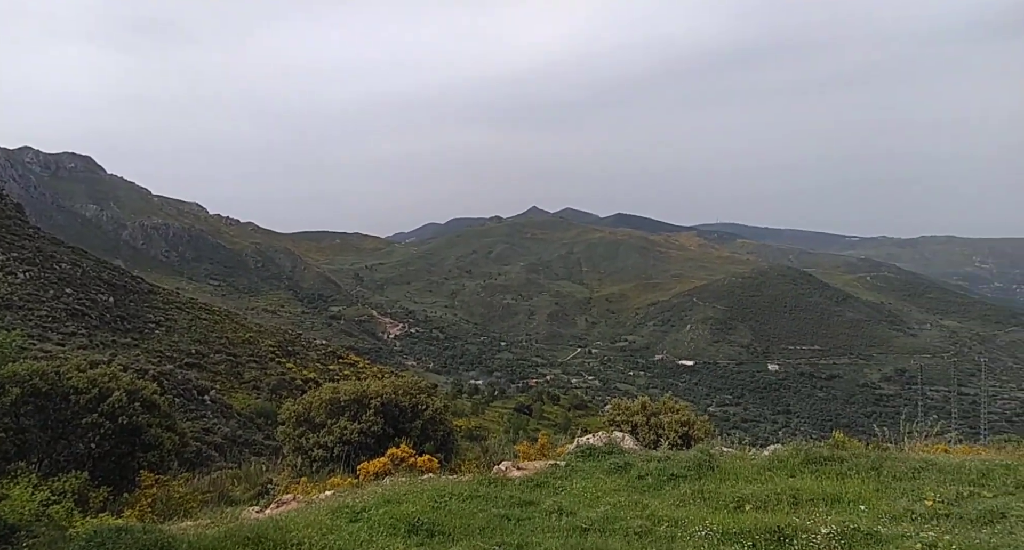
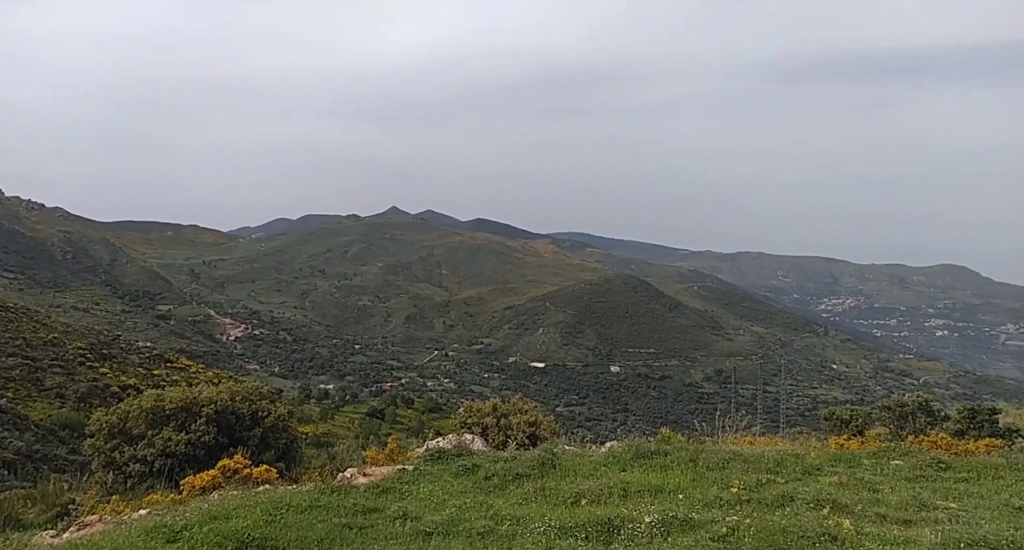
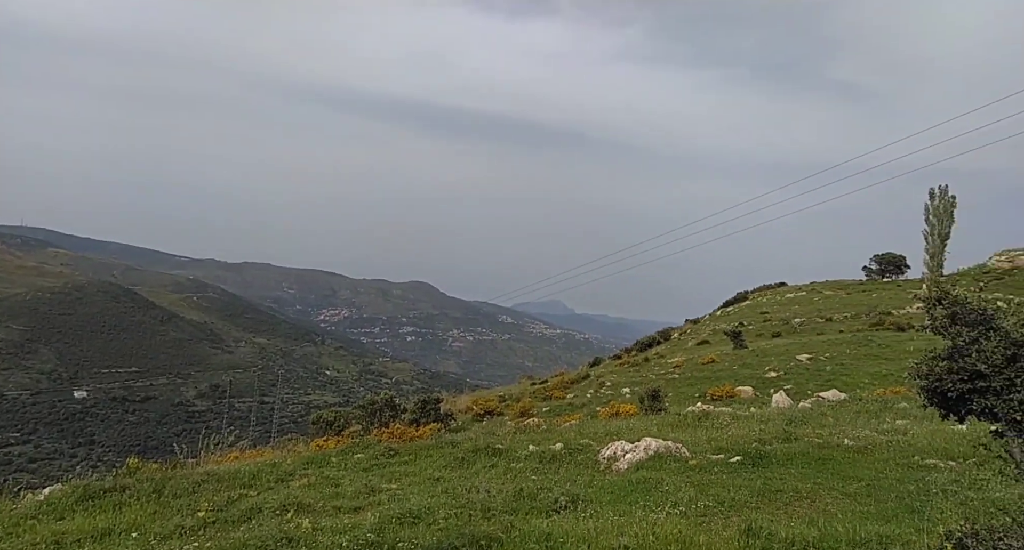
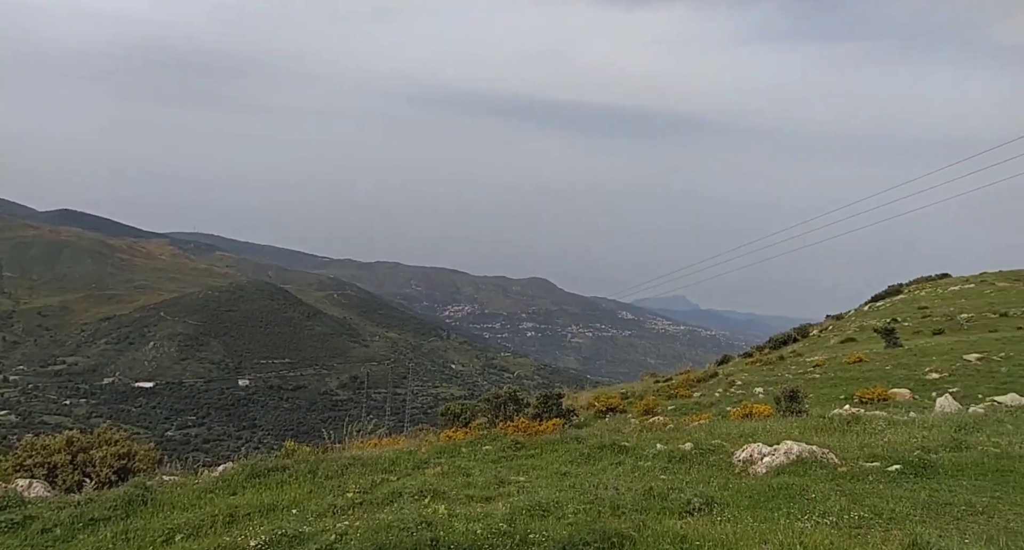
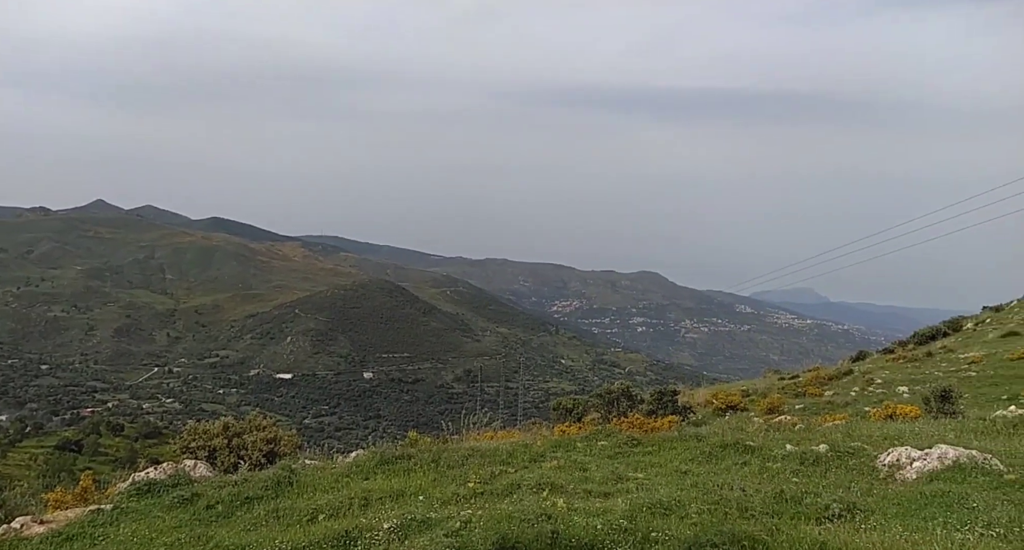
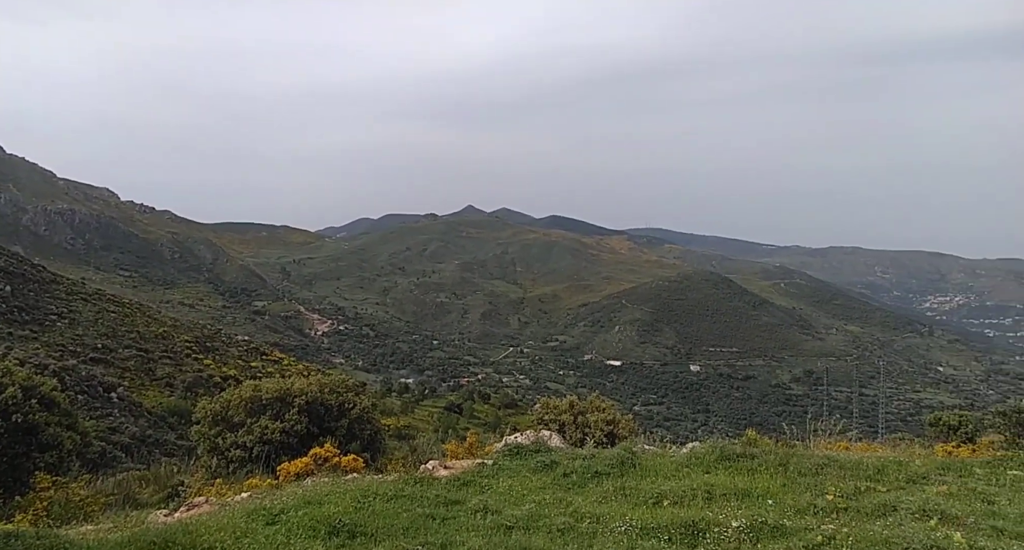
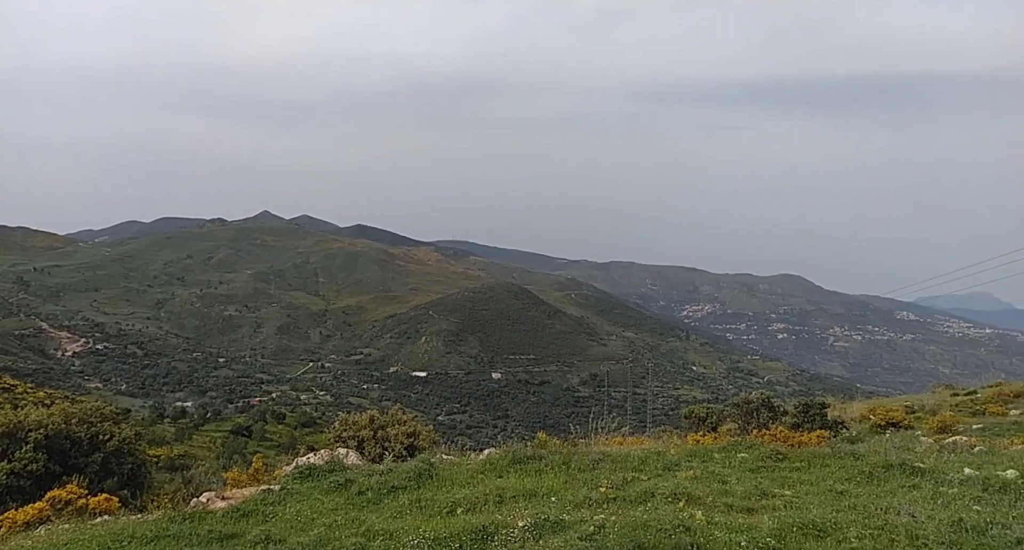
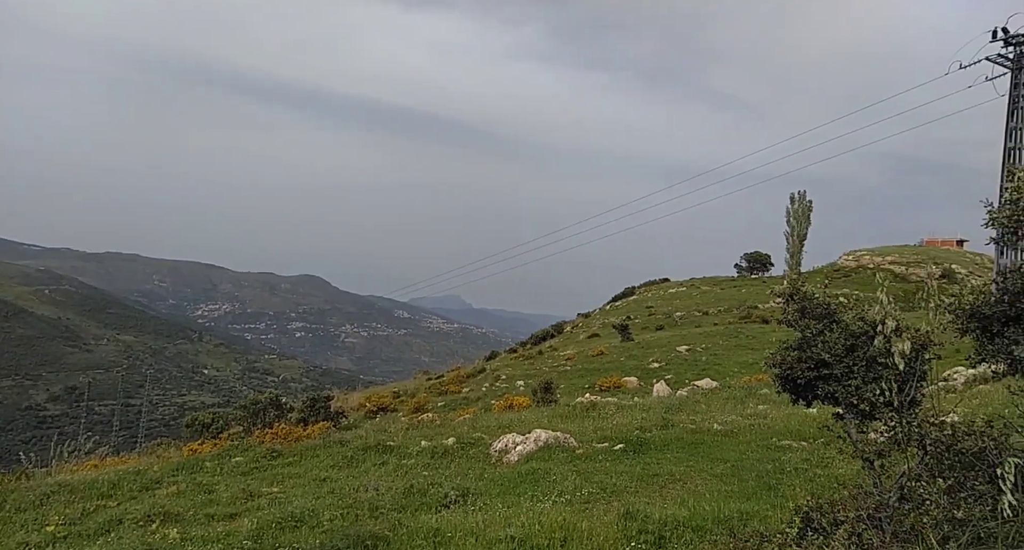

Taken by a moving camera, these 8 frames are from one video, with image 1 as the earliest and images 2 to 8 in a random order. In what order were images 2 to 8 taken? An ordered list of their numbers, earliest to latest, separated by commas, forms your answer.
6, 2, 7, 5, 4, 3, 8
